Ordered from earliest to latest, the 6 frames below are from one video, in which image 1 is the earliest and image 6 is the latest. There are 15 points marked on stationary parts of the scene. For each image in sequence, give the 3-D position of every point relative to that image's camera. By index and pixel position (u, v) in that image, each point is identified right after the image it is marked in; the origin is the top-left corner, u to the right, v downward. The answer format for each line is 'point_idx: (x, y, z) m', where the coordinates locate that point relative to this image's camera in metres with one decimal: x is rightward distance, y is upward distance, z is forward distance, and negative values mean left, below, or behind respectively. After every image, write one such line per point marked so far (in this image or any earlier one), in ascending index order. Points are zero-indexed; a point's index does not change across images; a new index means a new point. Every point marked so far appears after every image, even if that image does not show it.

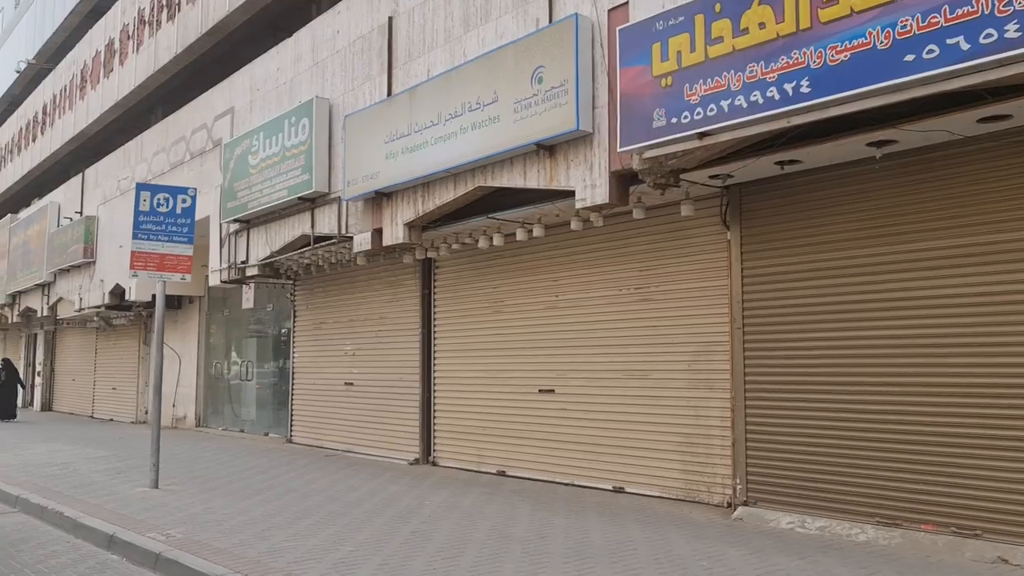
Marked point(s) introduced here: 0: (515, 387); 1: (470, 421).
0: (0.0, -1.2, +10.7) m
1: (-0.5, -1.7, +11.3) m
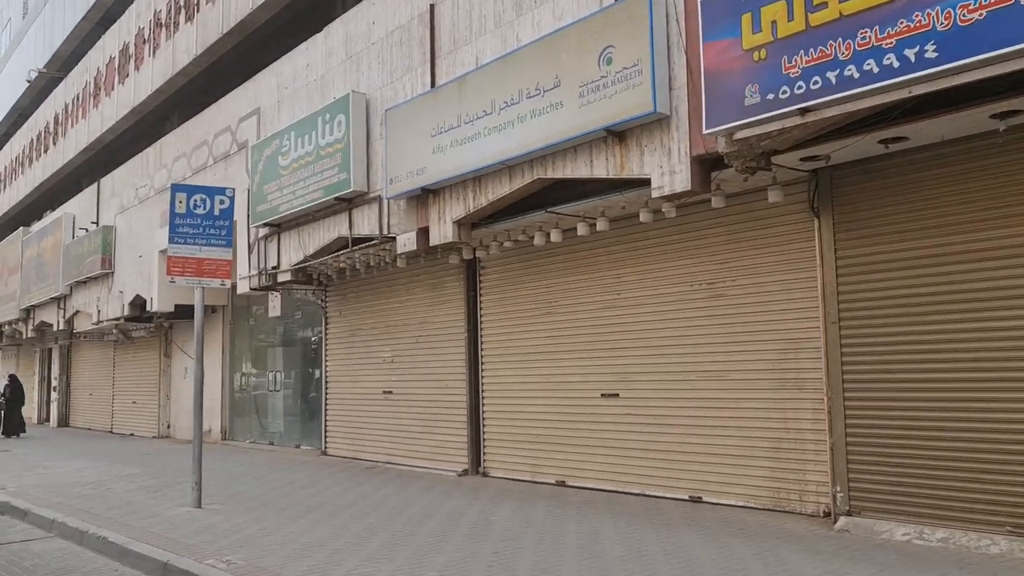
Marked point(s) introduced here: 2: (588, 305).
0: (+0.7, -1.2, +10.1) m
1: (+0.1, -1.7, +10.7) m
2: (+0.8, -0.2, +9.9) m
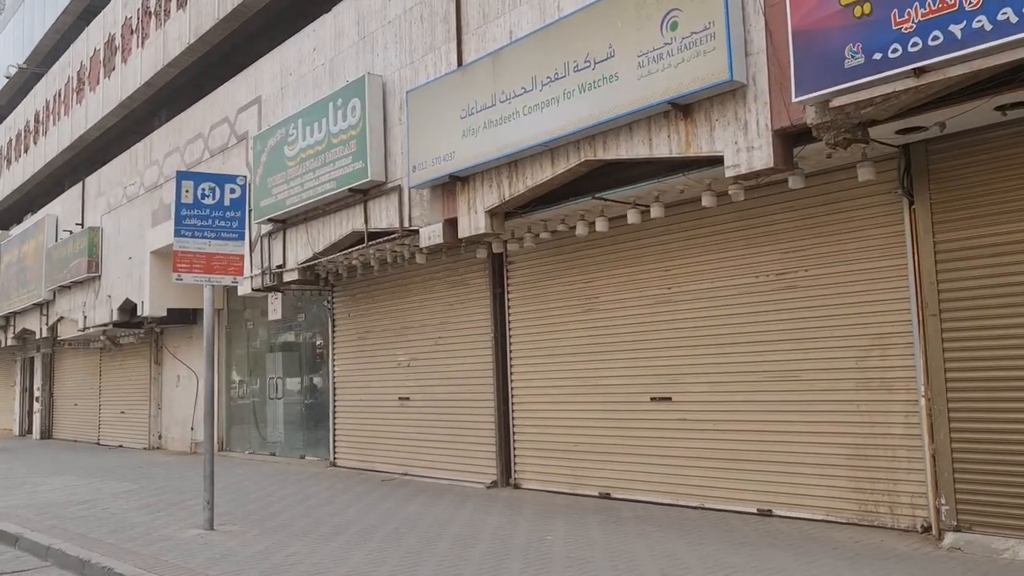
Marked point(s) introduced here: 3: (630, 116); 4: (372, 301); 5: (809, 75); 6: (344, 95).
0: (+1.1, -1.1, +9.2) m
1: (+0.5, -1.7, +9.9) m
2: (+1.2, -0.1, +9.0) m
3: (+1.0, +1.4, +7.4) m
4: (-2.1, -0.2, +13.0) m
5: (+2.0, +1.4, +6.0) m
6: (-2.1, +2.4, +10.9) m
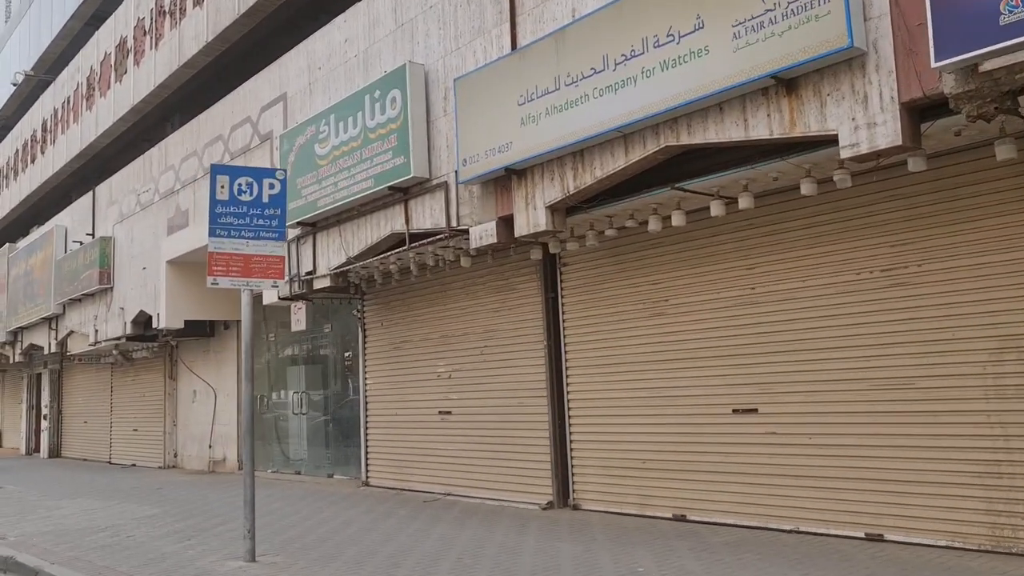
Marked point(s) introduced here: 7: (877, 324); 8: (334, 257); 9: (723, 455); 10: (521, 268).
0: (+1.7, -1.1, +8.4) m
1: (+1.1, -1.7, +9.0) m
2: (+1.8, -0.1, +8.2) m
3: (+1.6, +1.4, +6.6) m
4: (-1.4, -0.3, +12.2) m
5: (+2.6, +1.5, +5.2) m
6: (-1.5, +2.3, +10.2) m
7: (+2.9, -0.3, +7.0) m
8: (-2.3, +0.4, +11.4) m
9: (+1.9, -1.5, +8.1) m
10: (+0.1, +0.2, +10.3) m
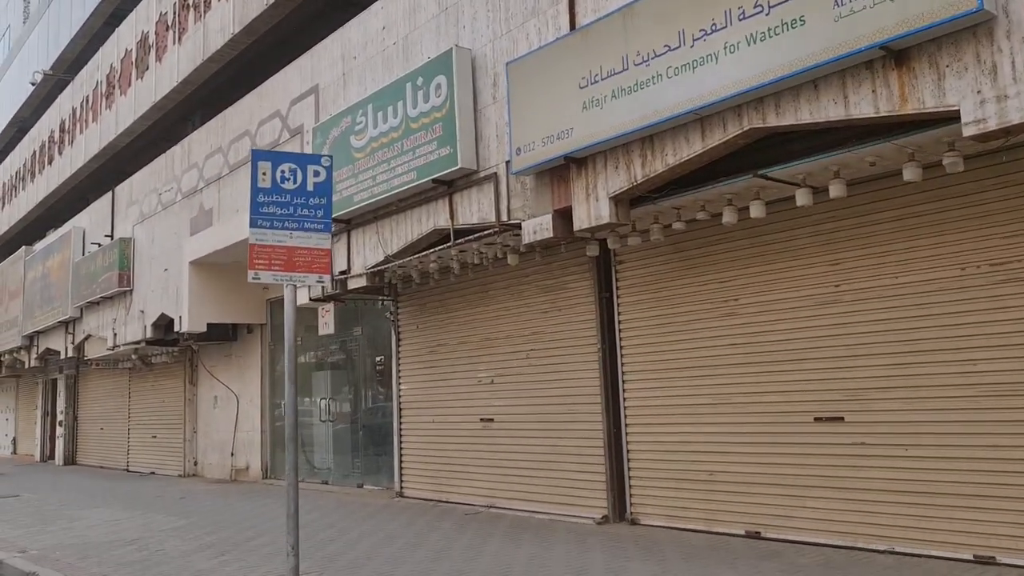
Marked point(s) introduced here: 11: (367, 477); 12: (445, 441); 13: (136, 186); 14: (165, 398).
0: (+2.2, -1.1, +7.8) m
1: (+1.7, -1.7, +8.4) m
2: (+2.4, -0.1, +7.6) m
3: (+2.1, +1.5, +5.9) m
4: (-0.9, -0.3, +11.6) m
5: (+3.1, +1.5, +4.6) m
6: (-0.9, +2.3, +9.6) m
7: (+3.4, -0.2, +6.4) m
8: (-1.7, +0.4, +10.8) m
9: (+2.5, -1.5, +7.5) m
10: (+0.7, +0.2, +9.6) m
11: (-2.2, -2.9, +13.8) m
12: (-0.9, -2.0, +11.4) m
13: (-8.0, +2.1, +18.9) m
14: (-7.6, -2.4, +19.4) m
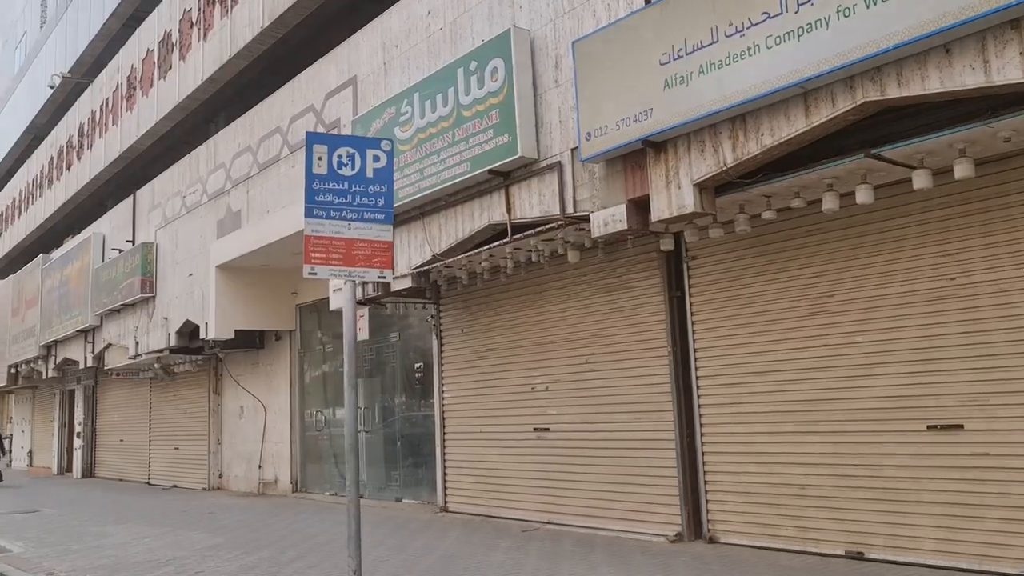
0: (+2.8, -1.1, +7.0) m
1: (+2.3, -1.6, +7.7) m
2: (+3.0, -0.1, +6.9) m
3: (+2.6, +1.5, +5.3) m
4: (-0.2, -0.3, +10.9) m
5: (+3.6, +1.6, +3.9) m
6: (-0.3, +2.3, +8.9) m
7: (+4.0, -0.2, +5.6) m
8: (-1.1, +0.4, +10.2) m
9: (+3.1, -1.5, +6.7) m
10: (+1.3, +0.3, +8.9) m
11: (-1.6, -3.0, +13.1) m
12: (-0.2, -2.0, +10.7) m
13: (-7.3, +2.0, +18.3) m
14: (-6.8, -2.5, +18.8) m
